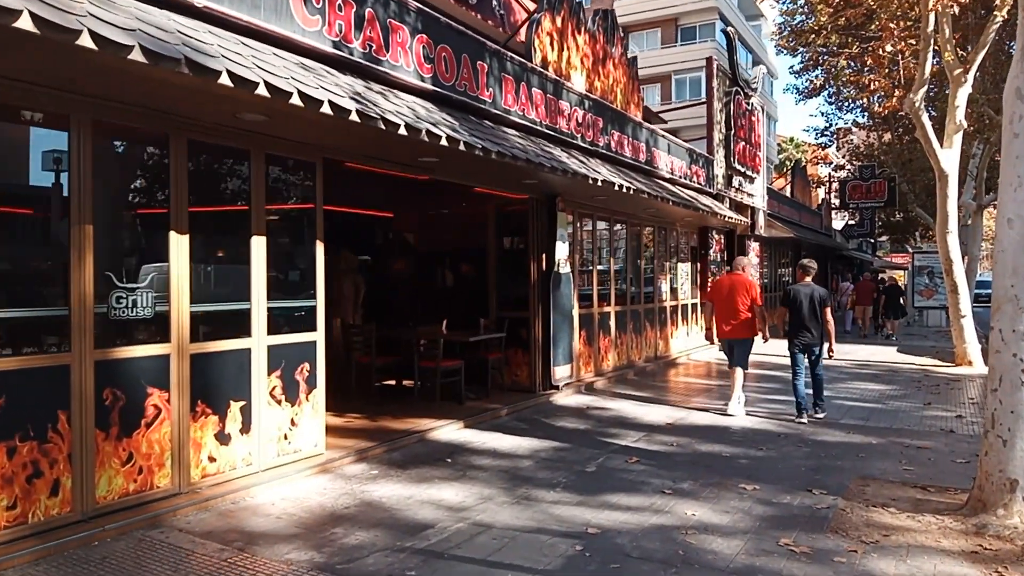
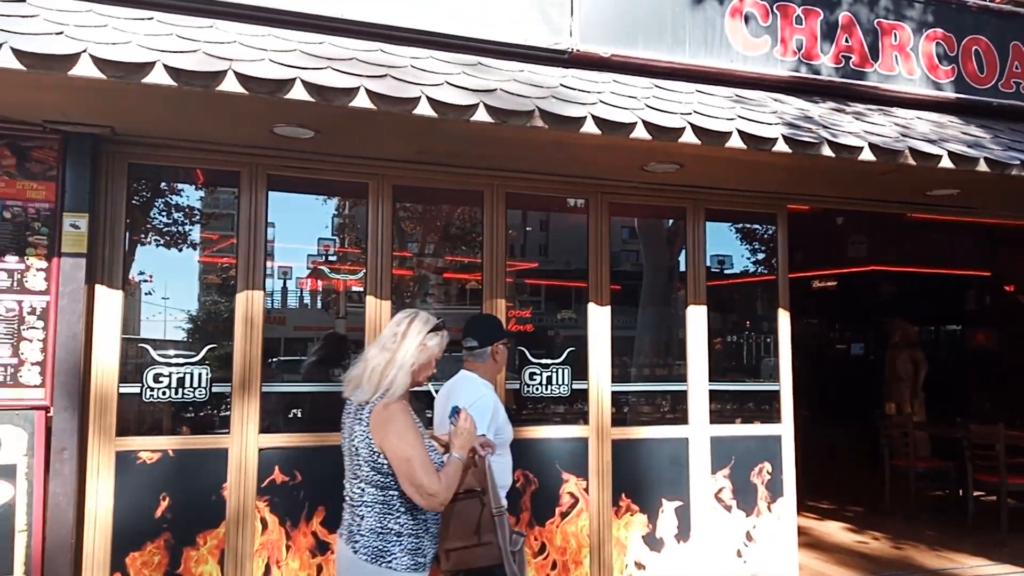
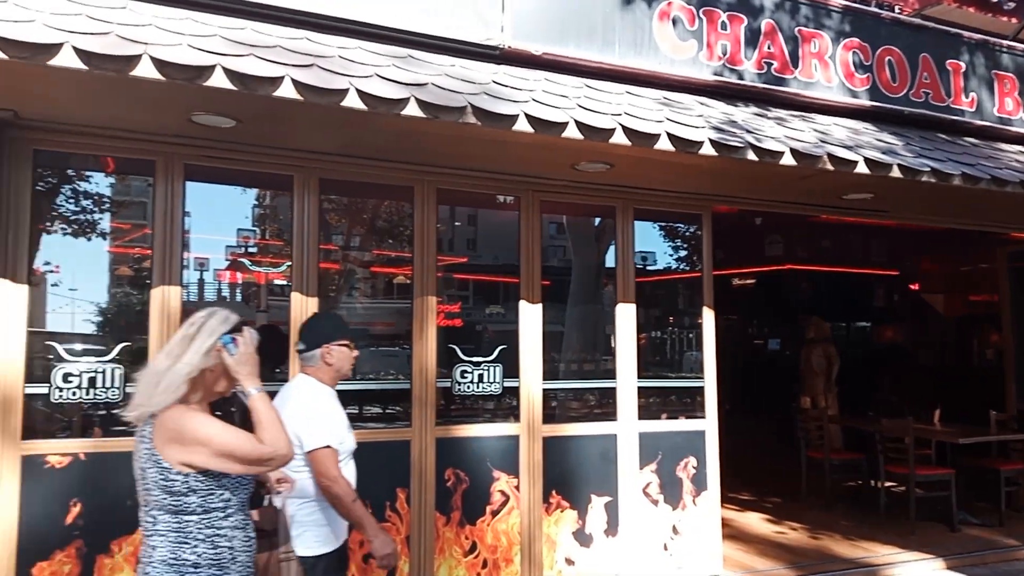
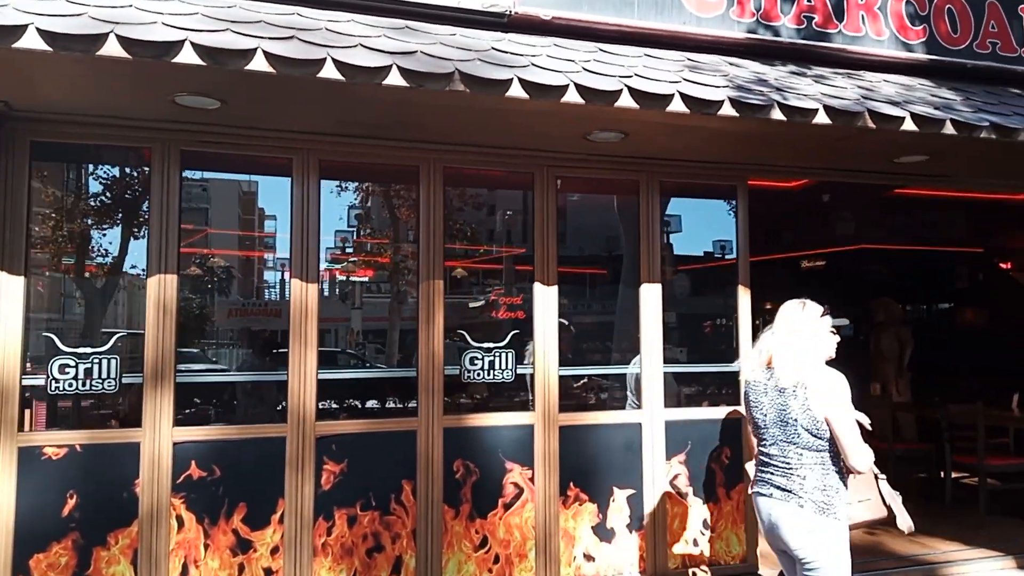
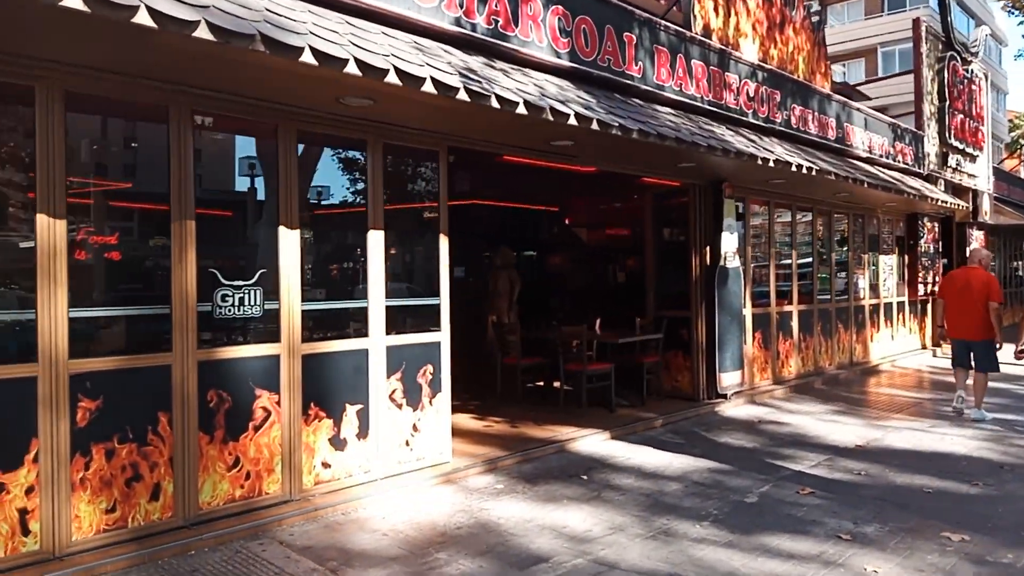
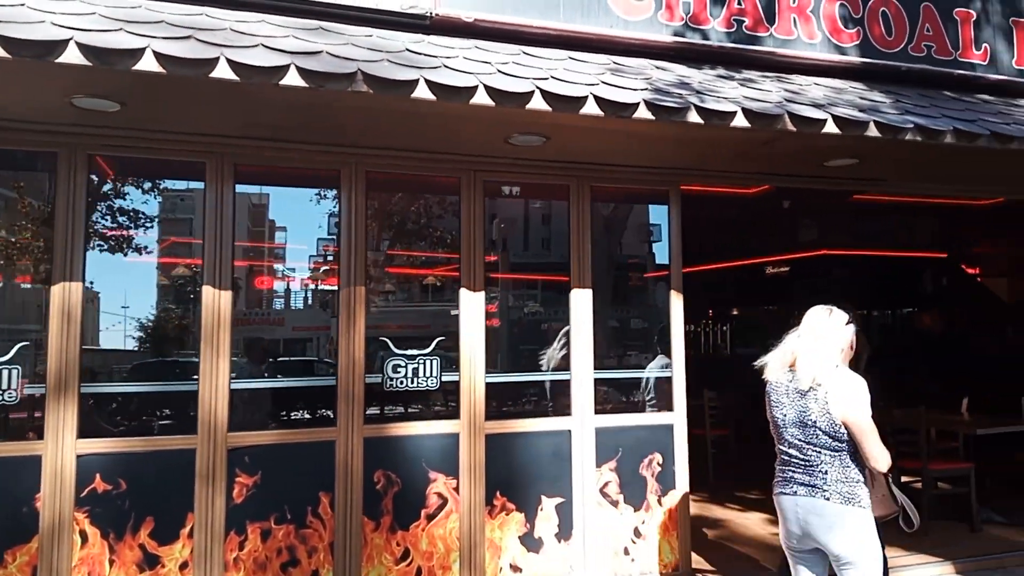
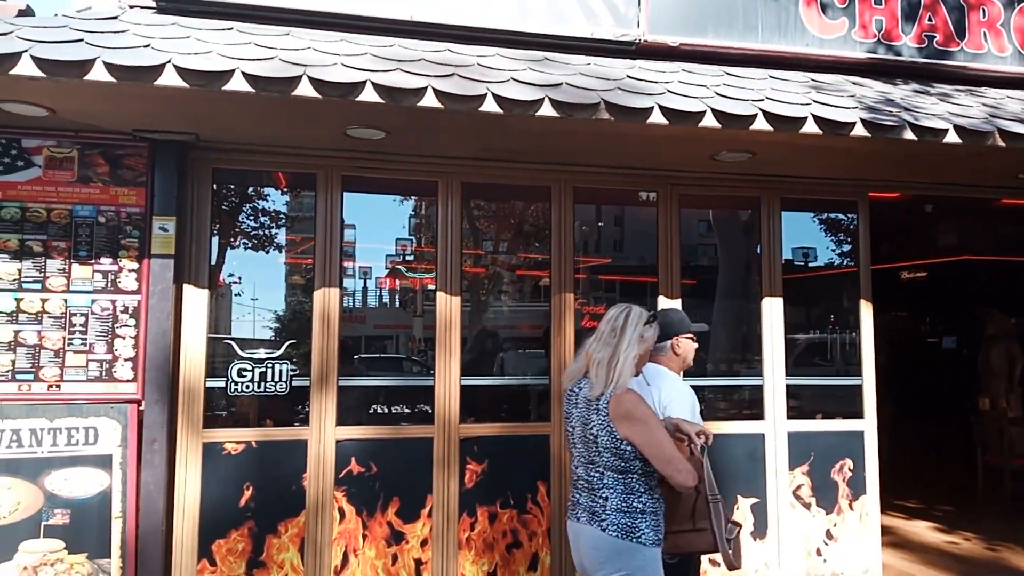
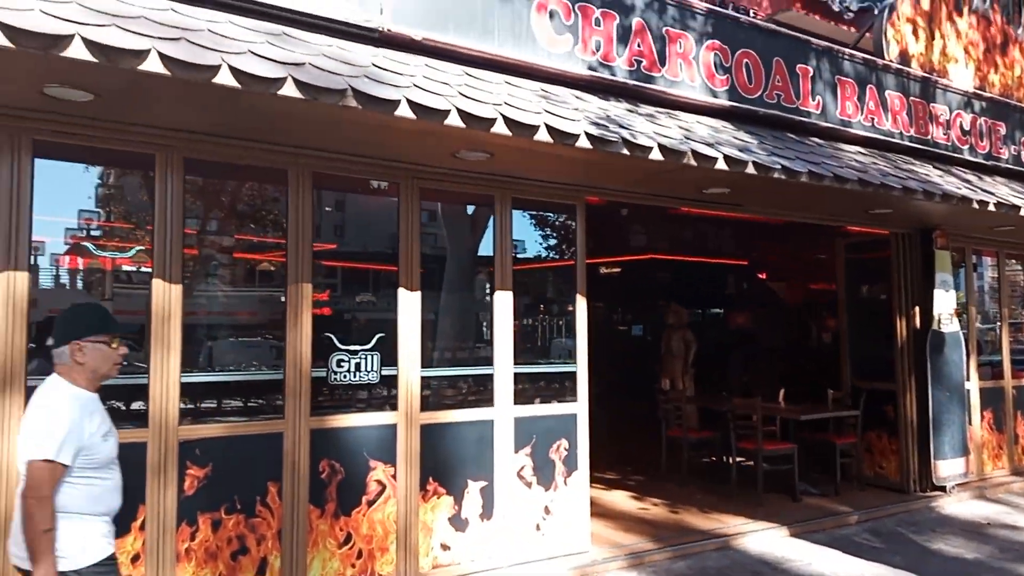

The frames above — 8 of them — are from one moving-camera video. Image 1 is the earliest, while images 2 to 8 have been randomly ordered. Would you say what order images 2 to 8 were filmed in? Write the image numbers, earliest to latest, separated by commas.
5, 8, 3, 2, 7, 4, 6
